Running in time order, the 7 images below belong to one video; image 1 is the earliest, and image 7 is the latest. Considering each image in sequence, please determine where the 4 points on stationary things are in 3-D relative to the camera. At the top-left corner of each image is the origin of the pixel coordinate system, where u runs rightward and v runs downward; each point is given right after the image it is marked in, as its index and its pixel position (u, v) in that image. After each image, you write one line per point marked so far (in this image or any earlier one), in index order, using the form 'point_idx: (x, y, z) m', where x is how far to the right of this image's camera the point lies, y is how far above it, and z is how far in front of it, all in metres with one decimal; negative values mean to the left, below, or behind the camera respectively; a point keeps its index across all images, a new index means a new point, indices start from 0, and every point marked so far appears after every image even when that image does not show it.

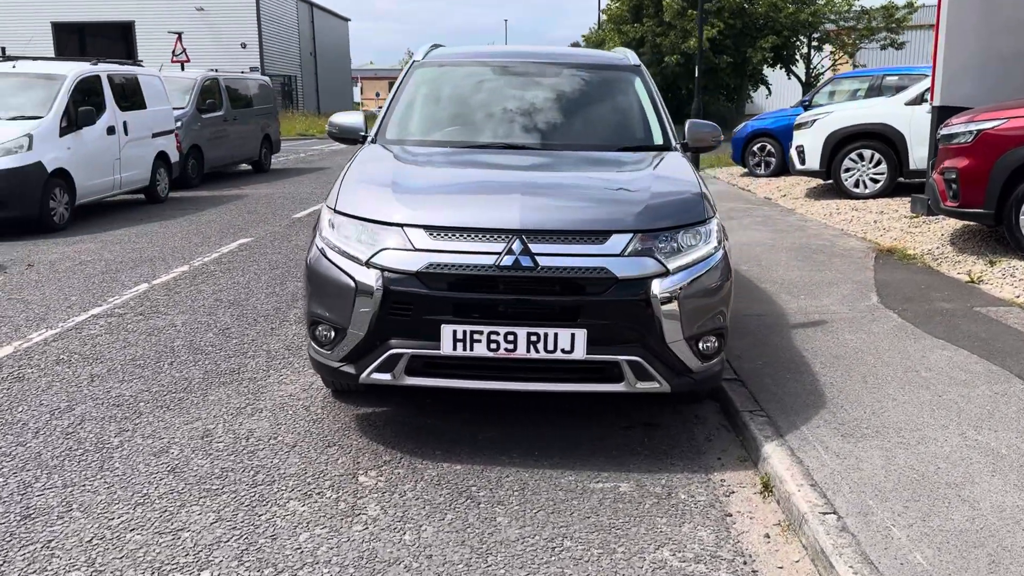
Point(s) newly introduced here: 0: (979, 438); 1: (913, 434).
0: (+2.4, -0.8, +2.4) m
1: (+2.1, -0.8, +2.4) m
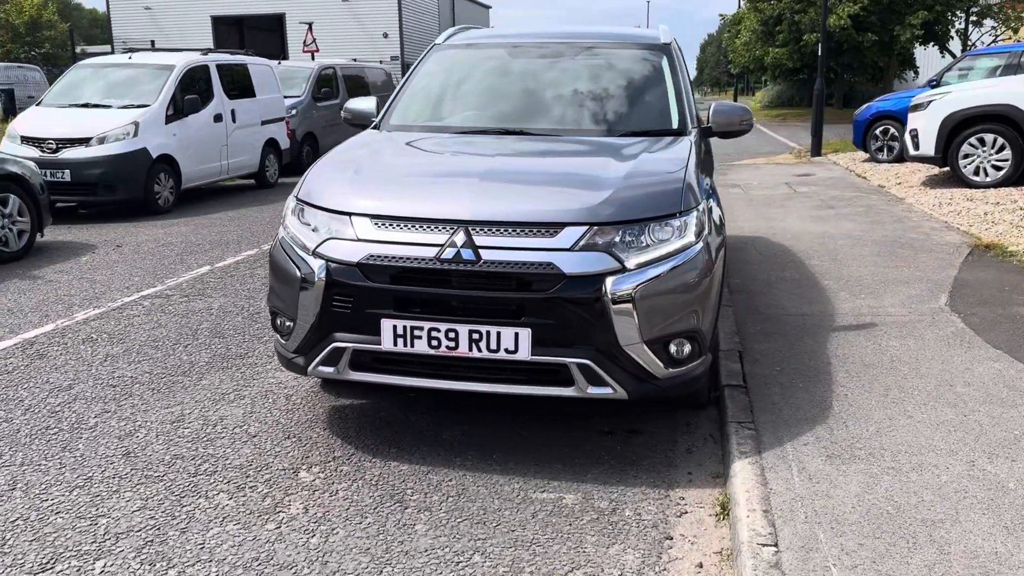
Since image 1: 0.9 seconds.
0: (+2.1, -0.8, +2.1) m
1: (+1.8, -0.8, +2.1) m
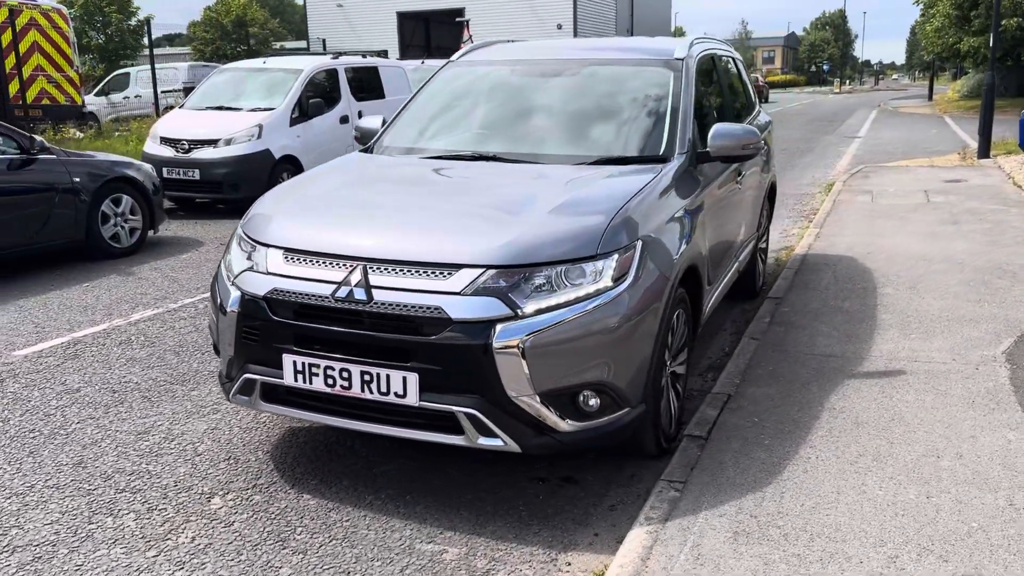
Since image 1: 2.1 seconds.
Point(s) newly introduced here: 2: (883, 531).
0: (+1.6, -1.1, +1.9) m
1: (+1.3, -1.1, +1.9) m
2: (+1.6, -1.0, +2.0) m
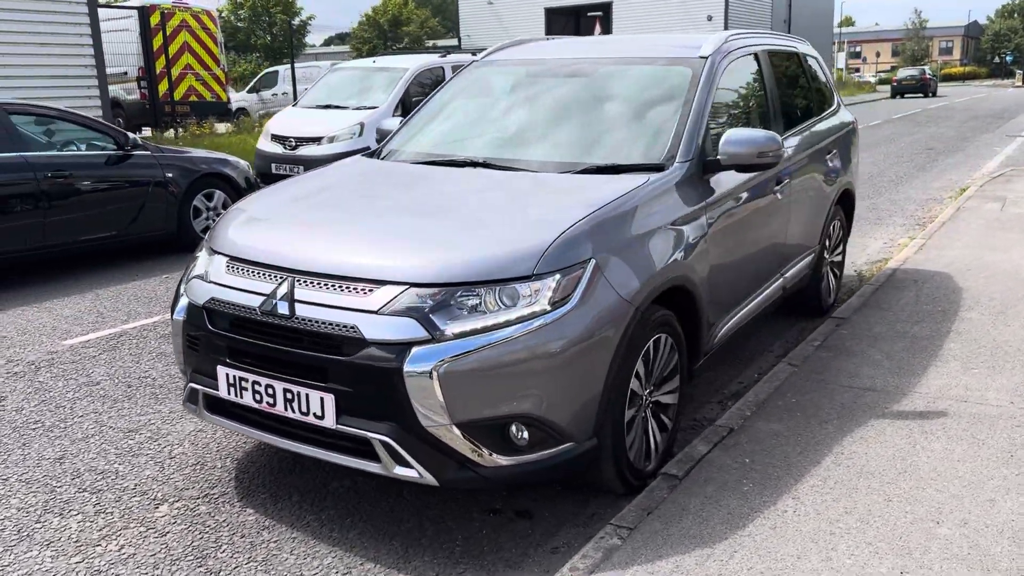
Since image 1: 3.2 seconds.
0: (+1.2, -1.3, +1.6) m
1: (+0.9, -1.3, +1.8) m
2: (+1.2, -1.2, +1.8) m
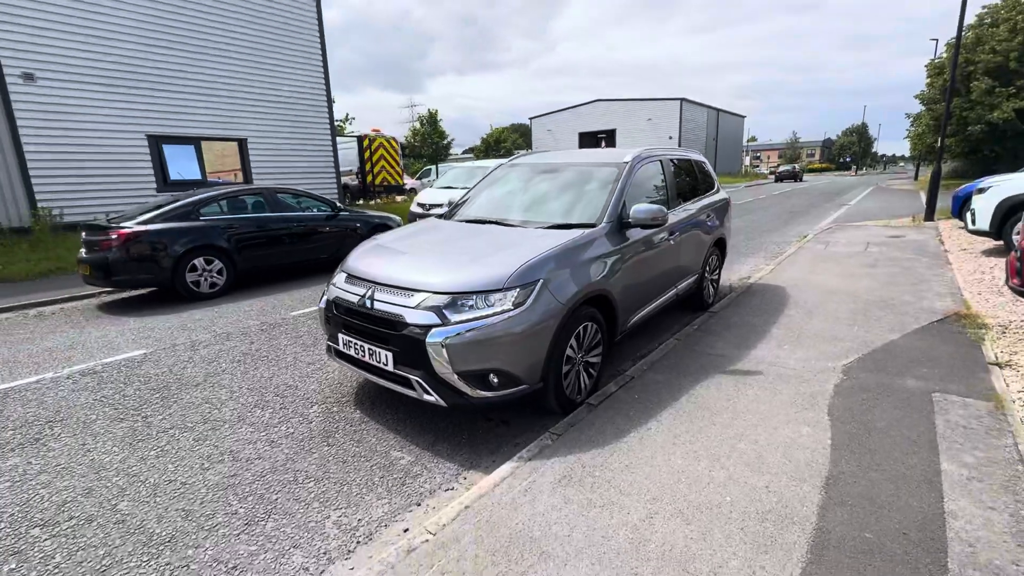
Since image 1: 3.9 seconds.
0: (+1.0, -1.5, +3.1) m
1: (+0.7, -1.4, +3.2) m
2: (+1.0, -1.4, +3.3) m
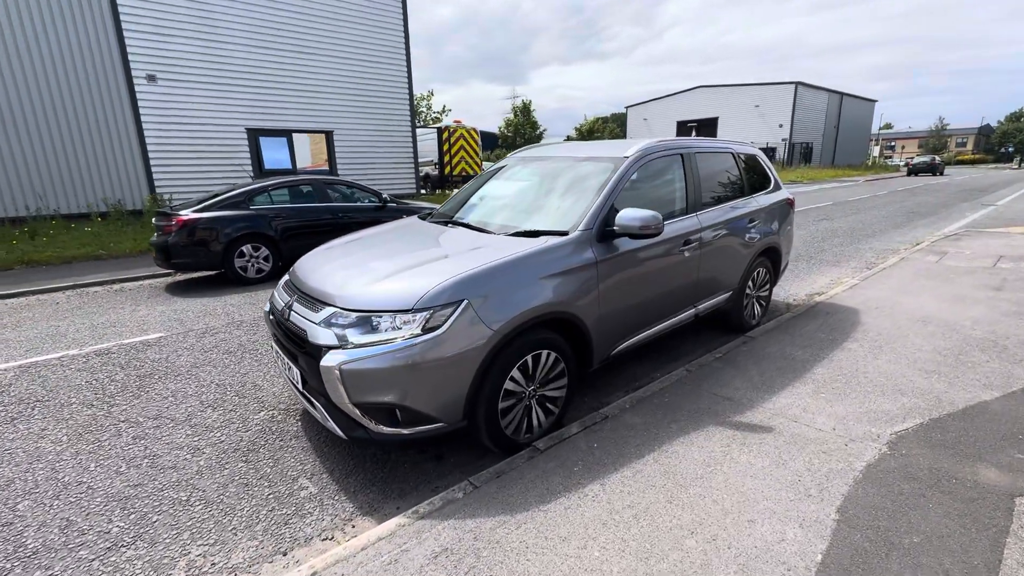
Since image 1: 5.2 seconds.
0: (+0.2, -1.7, +2.4) m
1: (-0.1, -1.6, +2.5) m
2: (+0.2, -1.6, +2.5) m
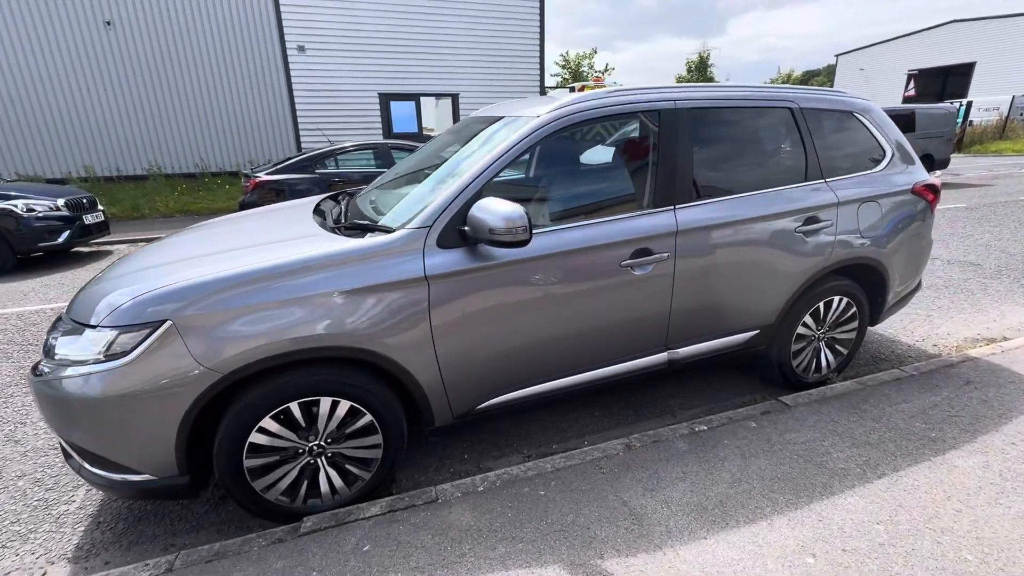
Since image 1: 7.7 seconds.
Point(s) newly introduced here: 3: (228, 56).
0: (-1.8, -1.9, +1.4) m
1: (-2.0, -1.8, +1.6) m
2: (-1.7, -1.8, +1.6) m
3: (-10.7, +8.7, +17.6) m
